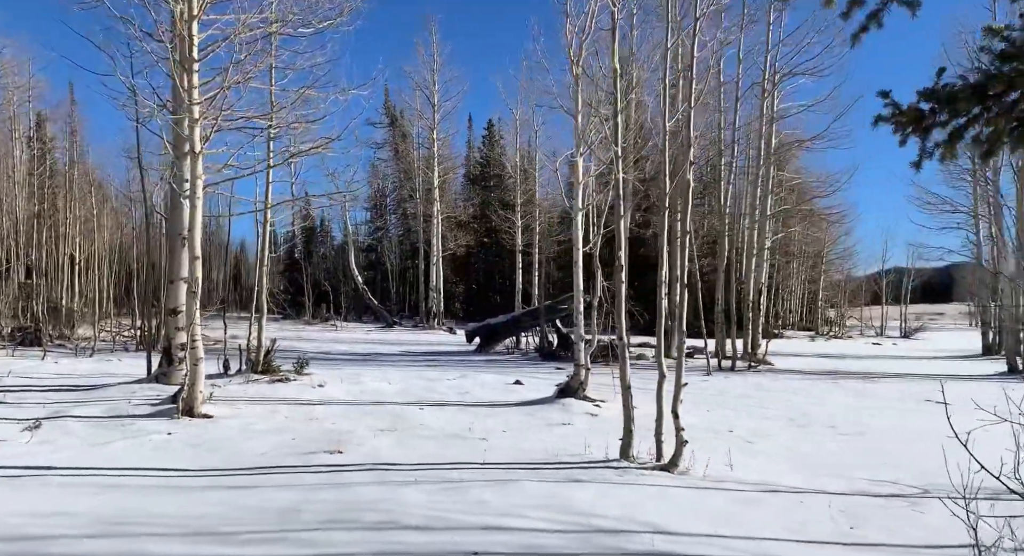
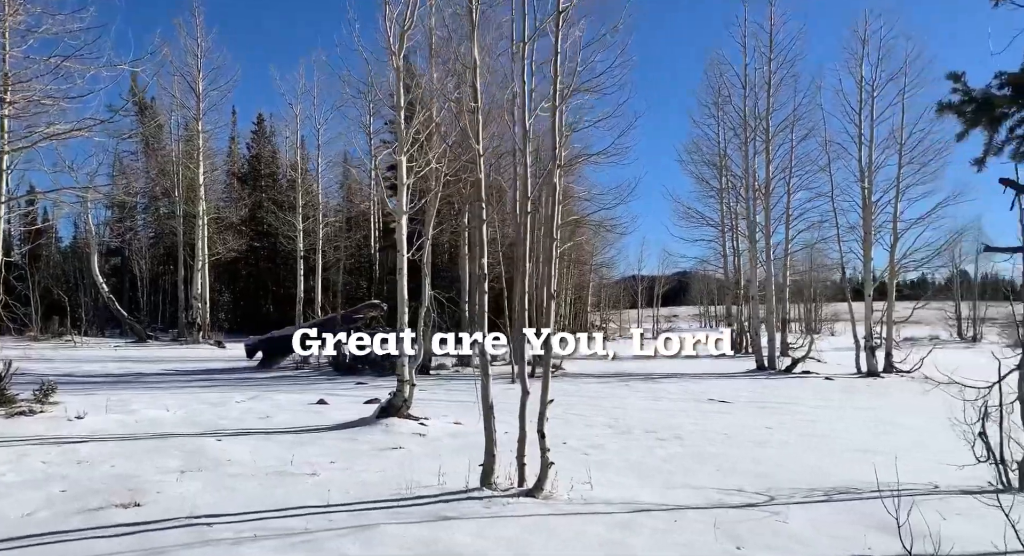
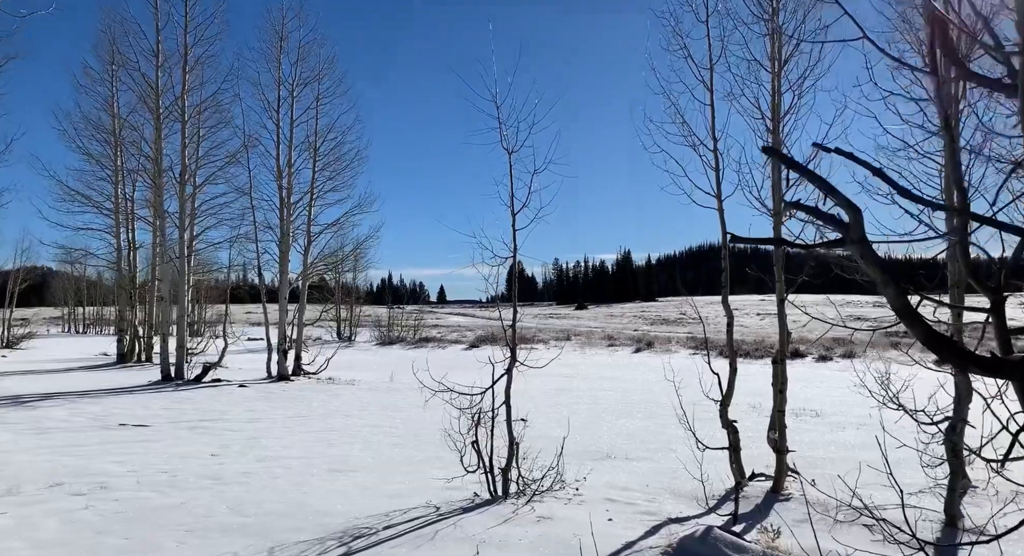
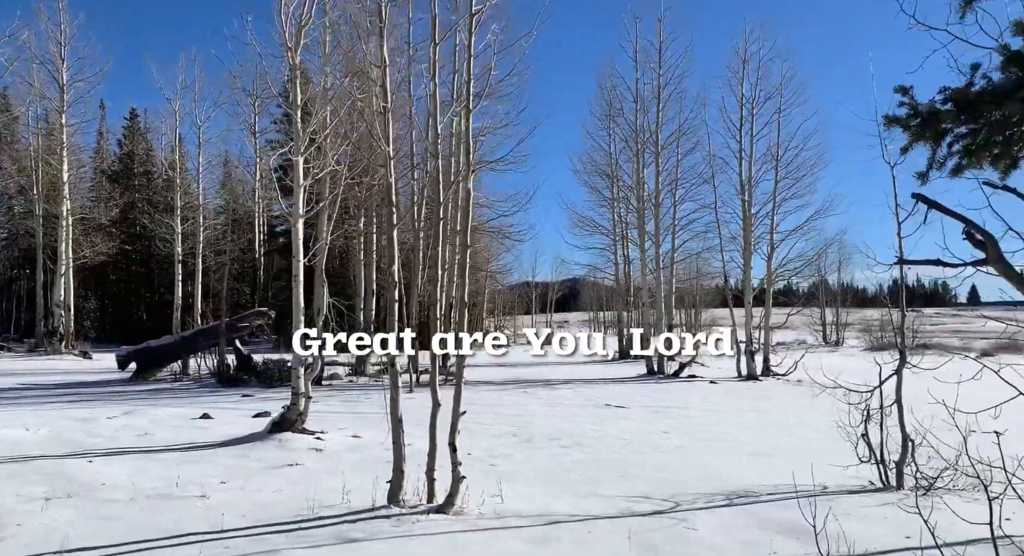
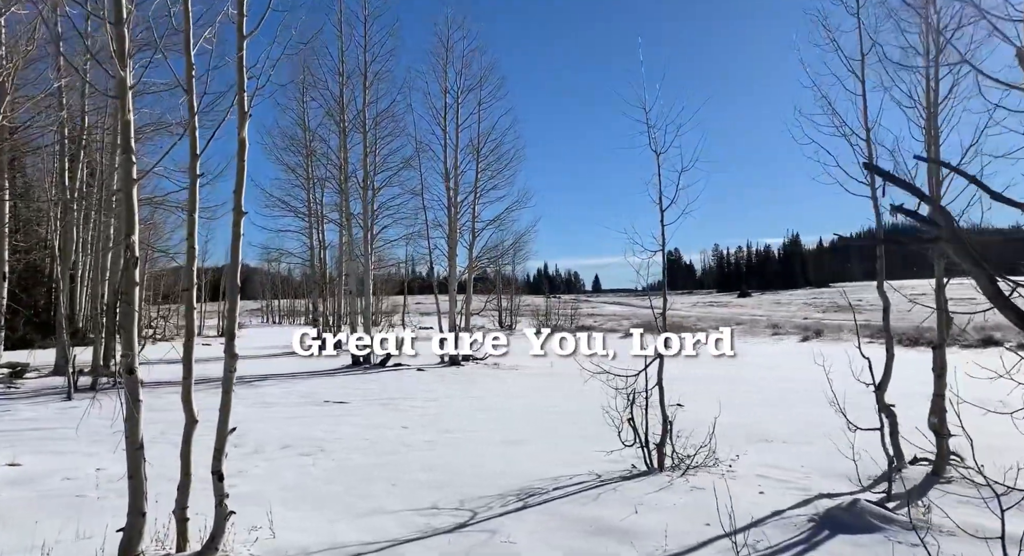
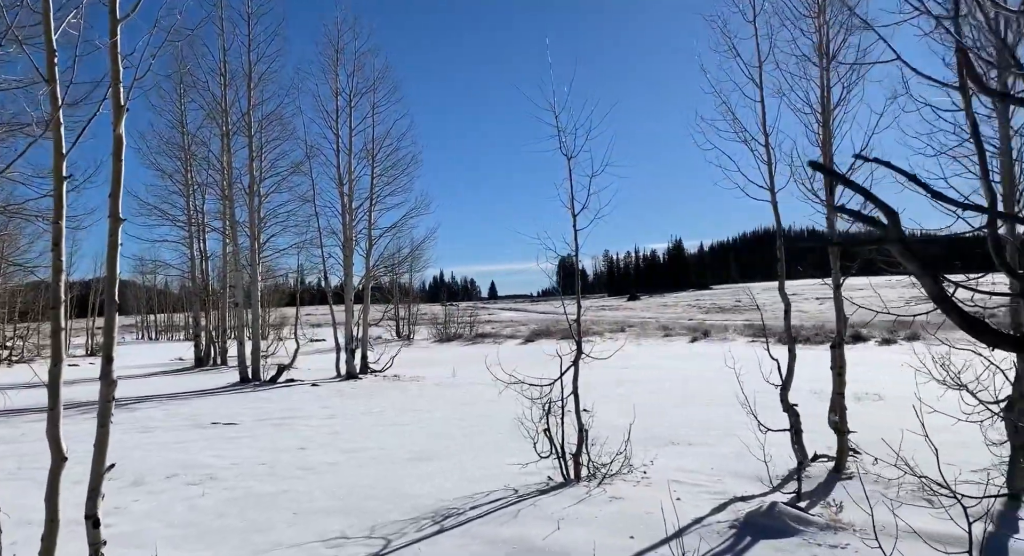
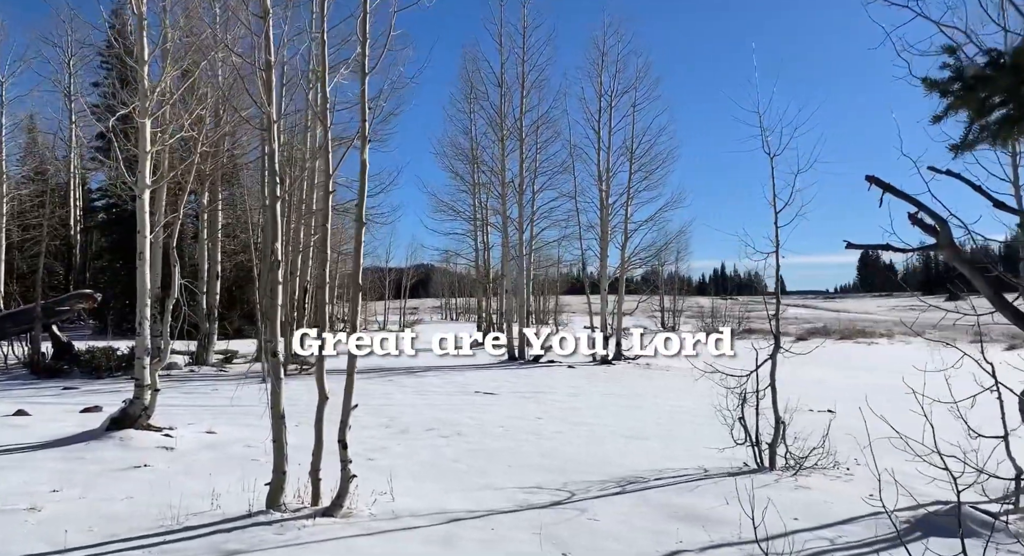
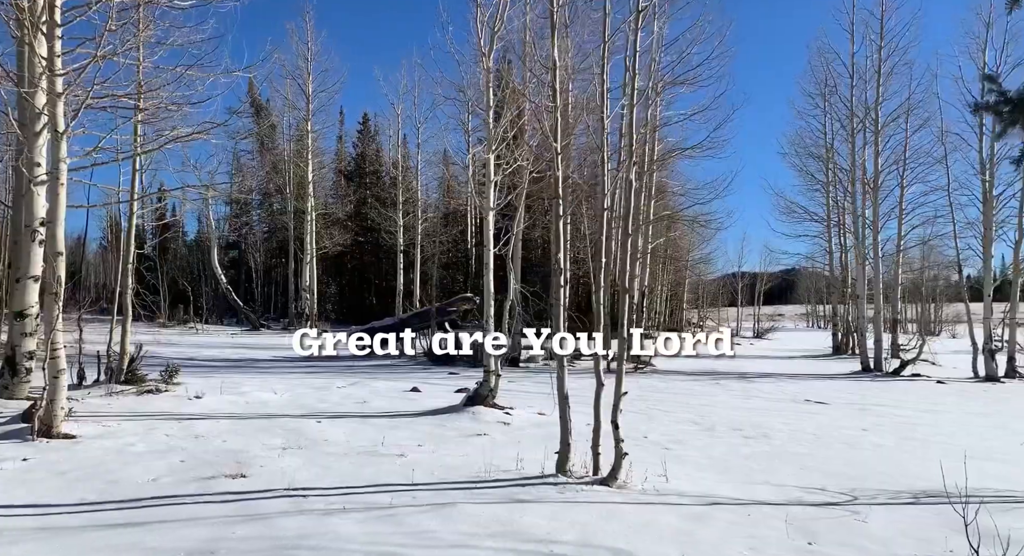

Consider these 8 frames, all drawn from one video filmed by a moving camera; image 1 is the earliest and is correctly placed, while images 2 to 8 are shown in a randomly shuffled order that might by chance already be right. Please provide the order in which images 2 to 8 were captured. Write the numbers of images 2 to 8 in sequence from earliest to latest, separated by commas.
8, 2, 4, 7, 5, 6, 3
